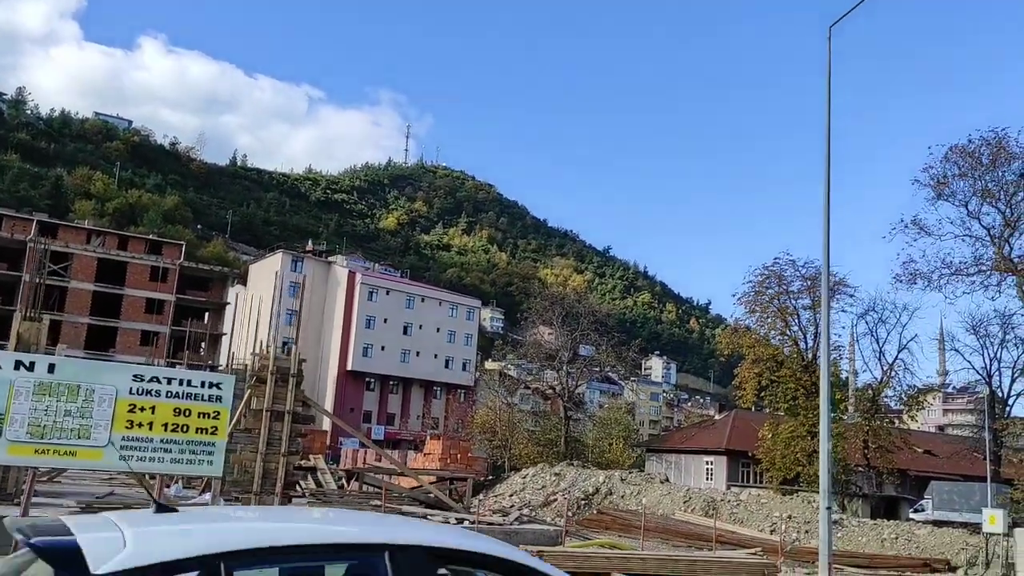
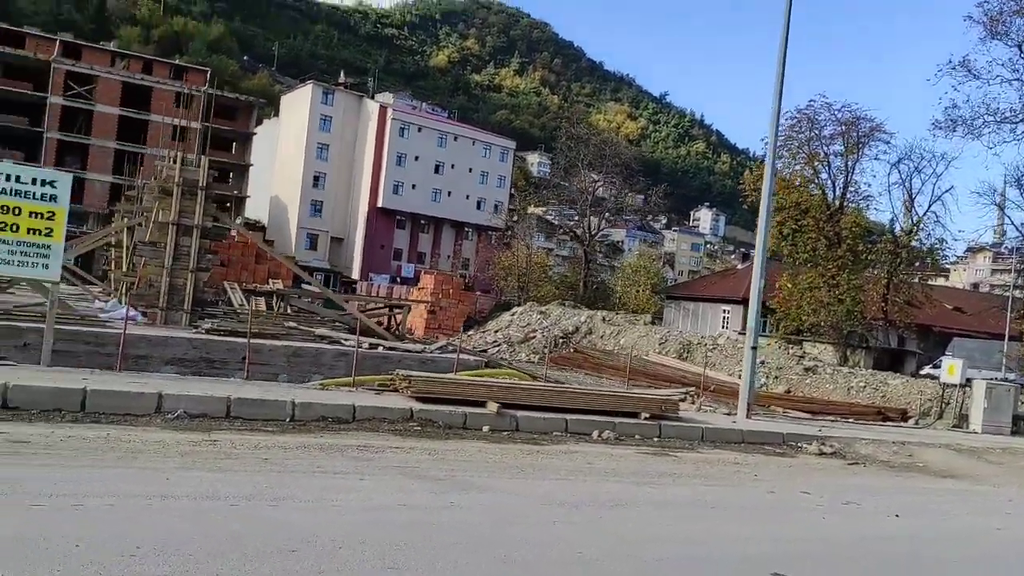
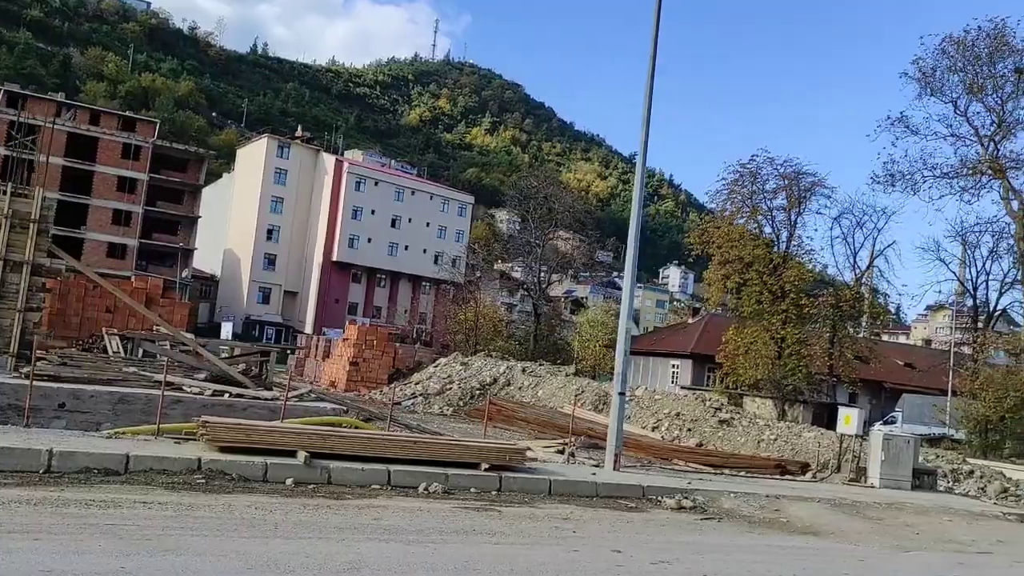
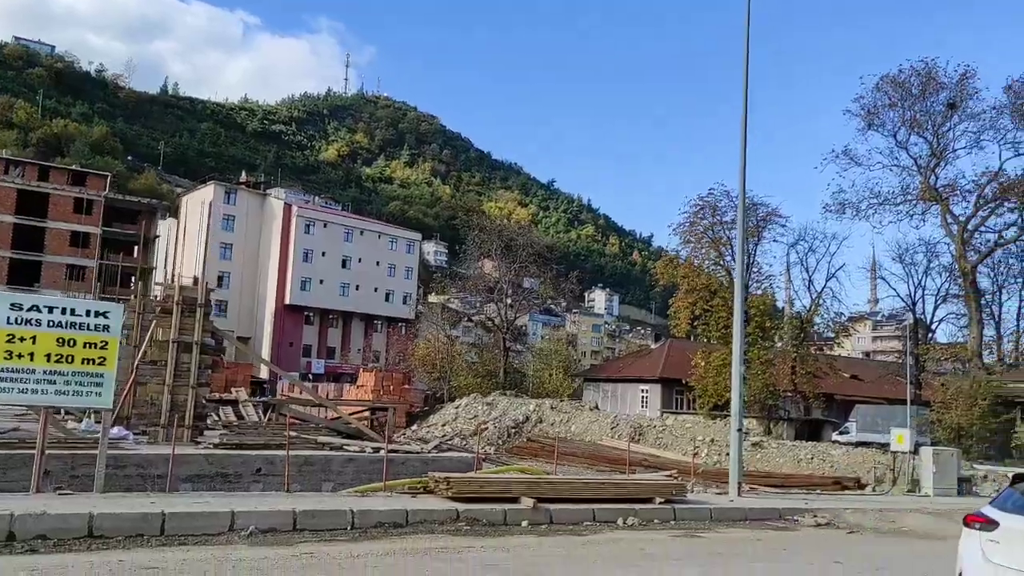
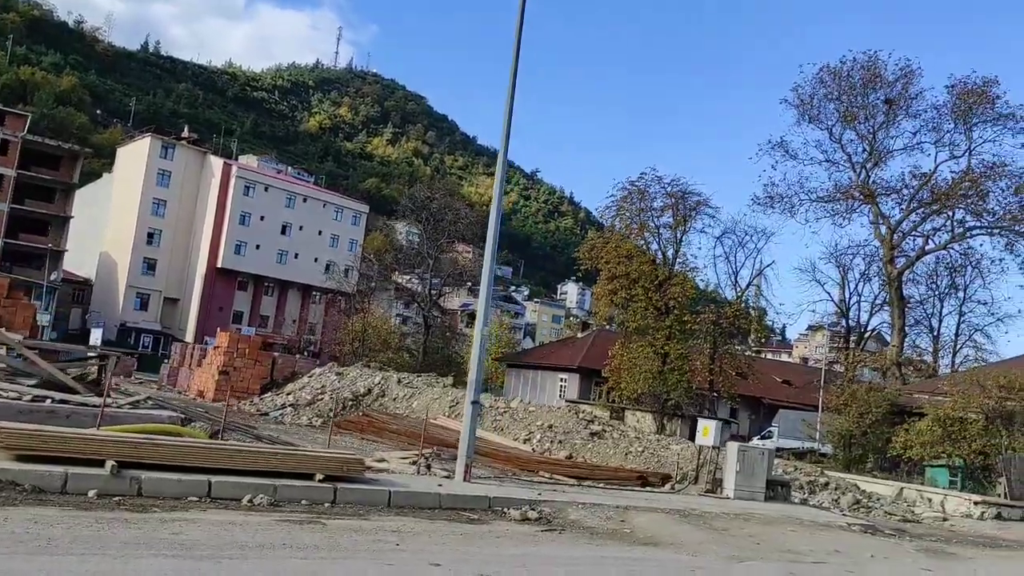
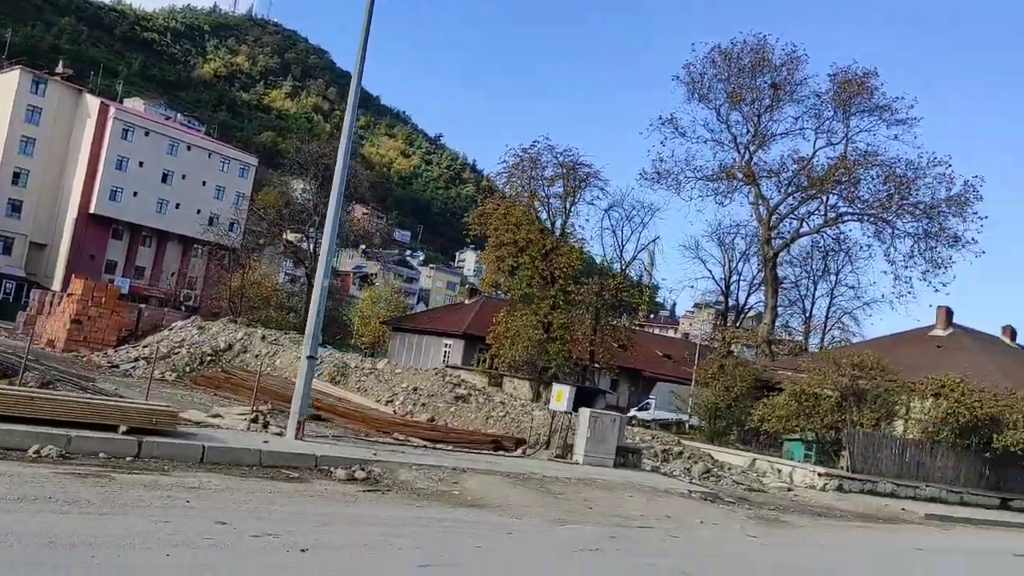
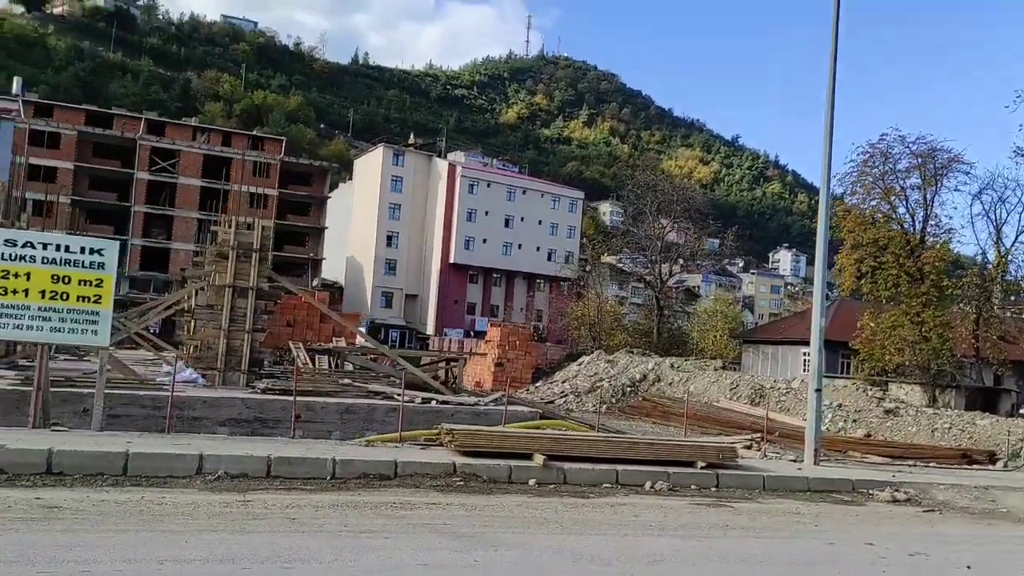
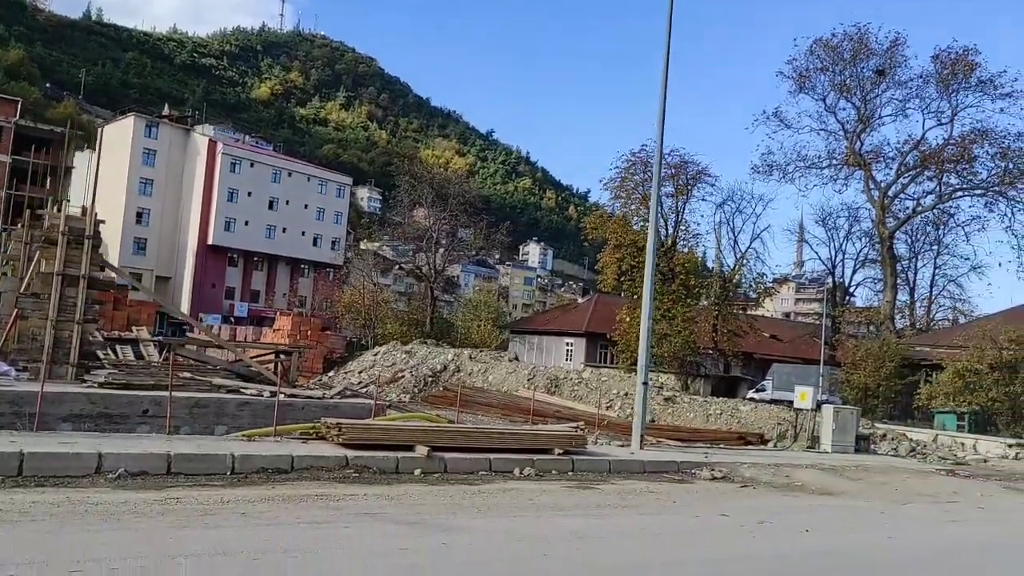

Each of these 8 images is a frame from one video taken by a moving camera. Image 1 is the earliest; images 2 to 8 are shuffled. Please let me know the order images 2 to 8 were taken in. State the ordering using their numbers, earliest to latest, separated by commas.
4, 8, 2, 7, 3, 5, 6
